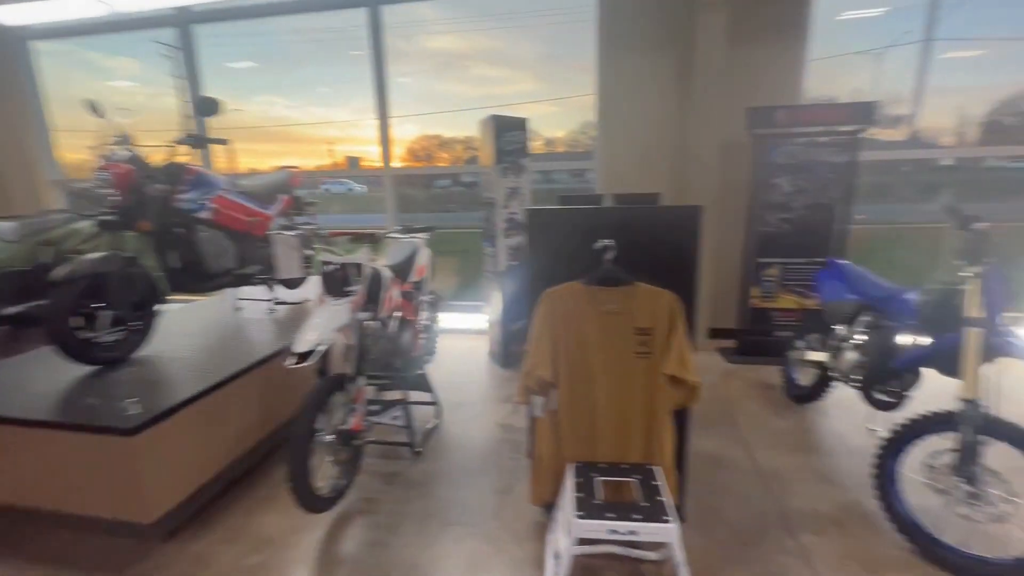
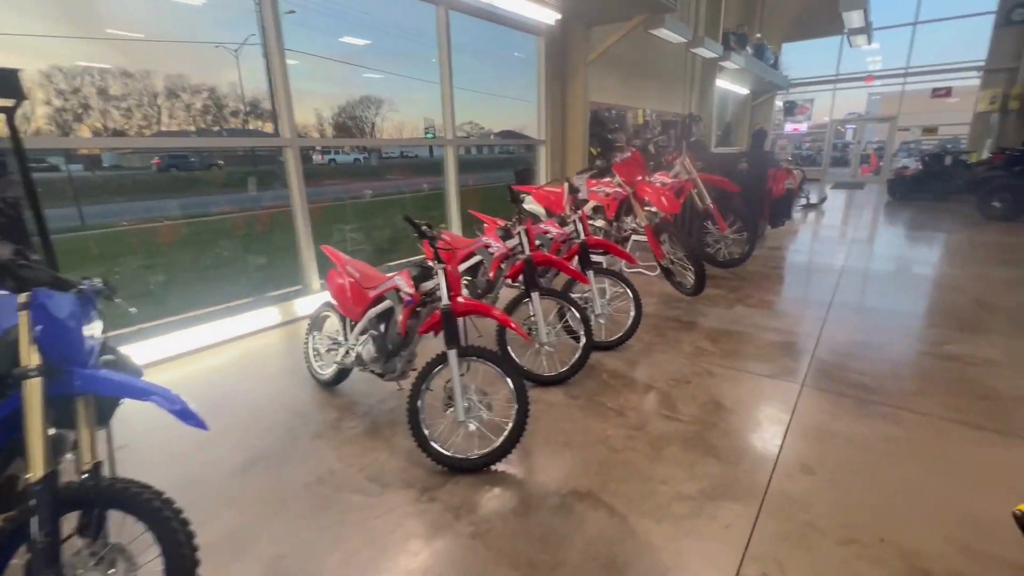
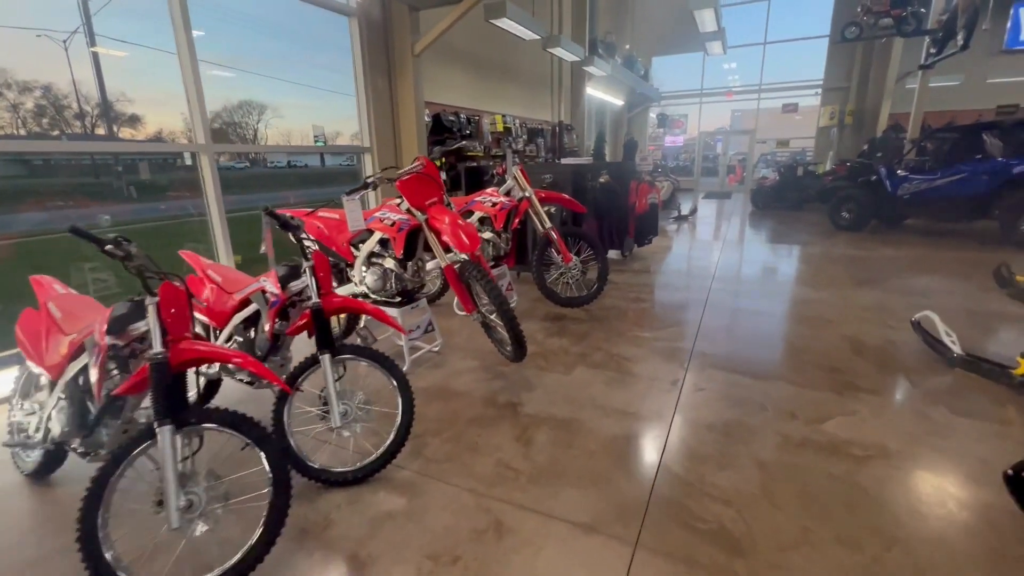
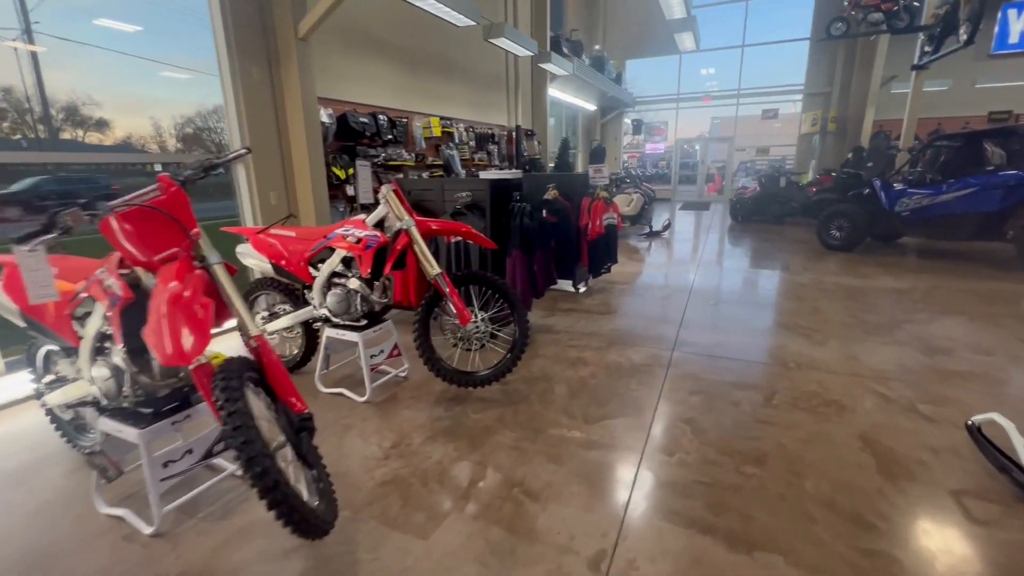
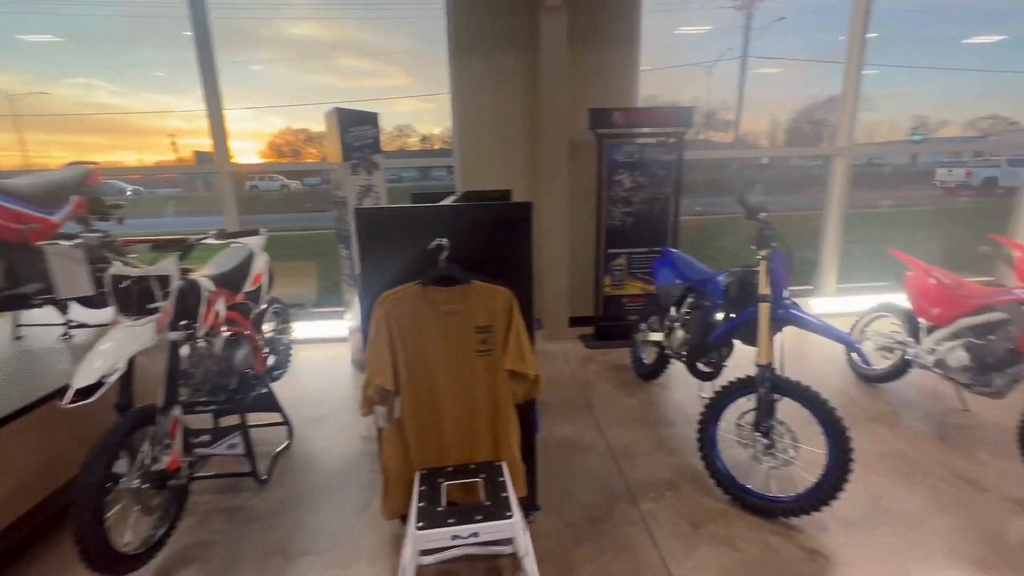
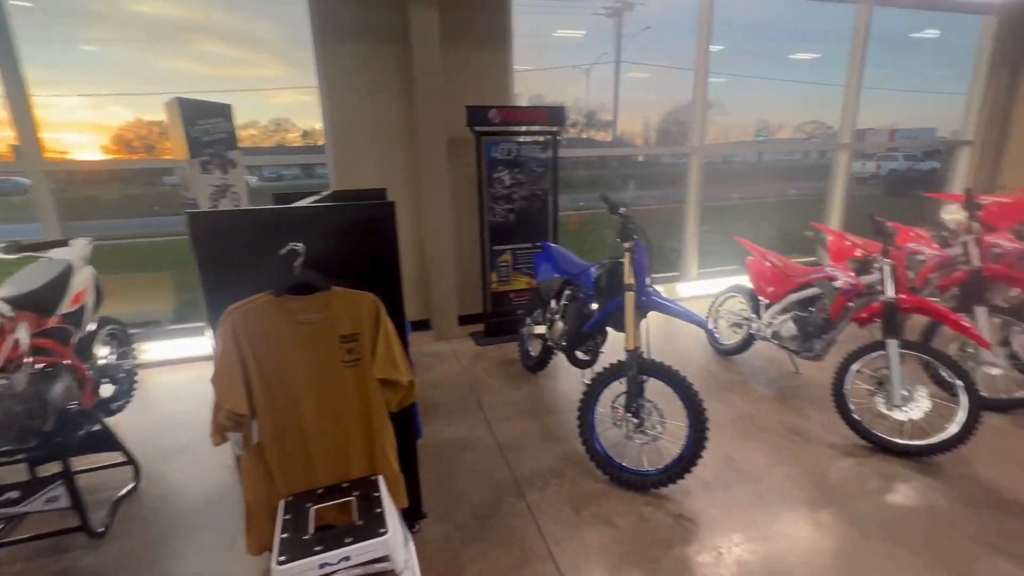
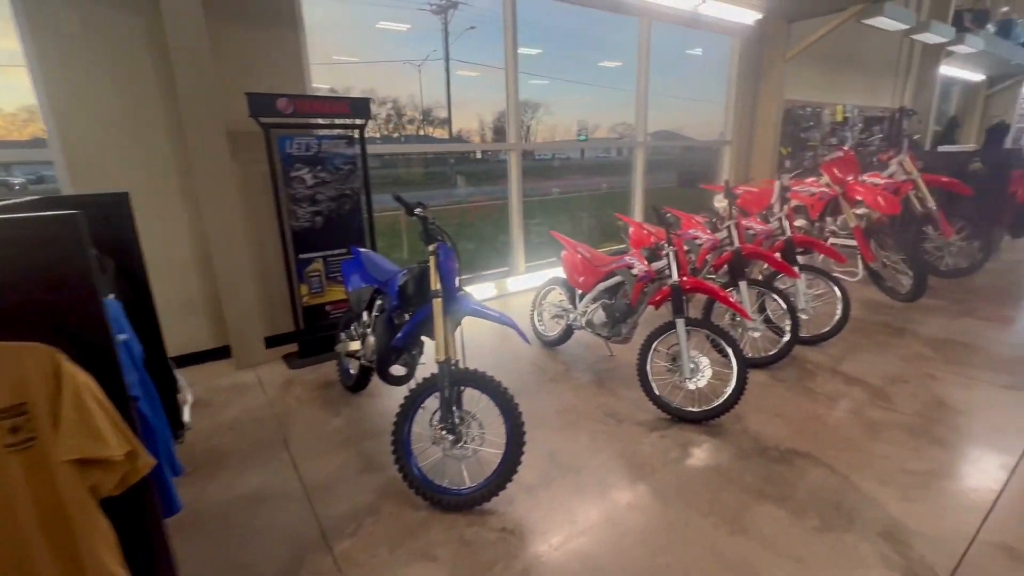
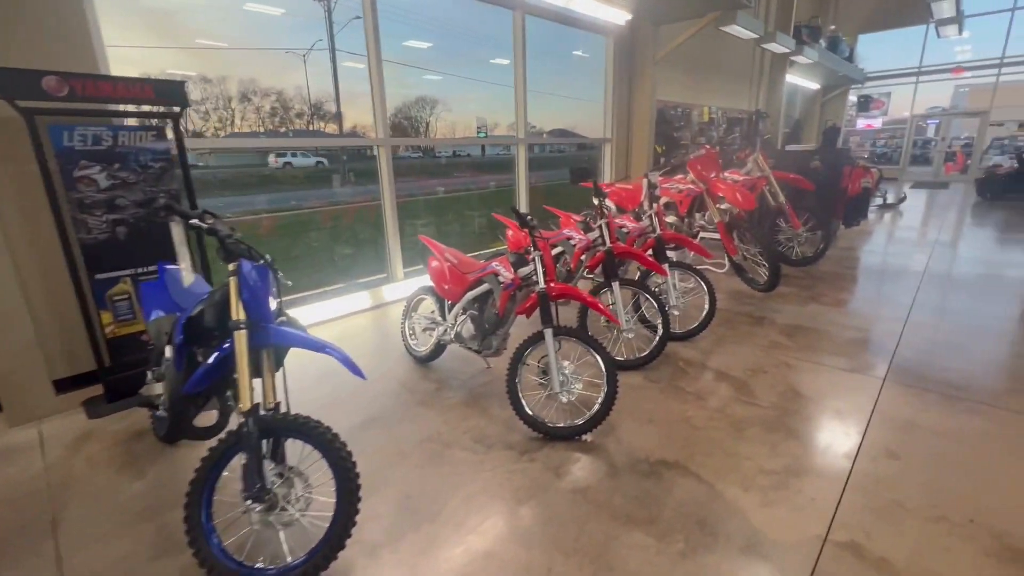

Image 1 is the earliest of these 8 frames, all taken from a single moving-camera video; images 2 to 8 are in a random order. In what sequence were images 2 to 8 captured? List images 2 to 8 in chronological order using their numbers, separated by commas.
5, 6, 7, 8, 2, 3, 4
